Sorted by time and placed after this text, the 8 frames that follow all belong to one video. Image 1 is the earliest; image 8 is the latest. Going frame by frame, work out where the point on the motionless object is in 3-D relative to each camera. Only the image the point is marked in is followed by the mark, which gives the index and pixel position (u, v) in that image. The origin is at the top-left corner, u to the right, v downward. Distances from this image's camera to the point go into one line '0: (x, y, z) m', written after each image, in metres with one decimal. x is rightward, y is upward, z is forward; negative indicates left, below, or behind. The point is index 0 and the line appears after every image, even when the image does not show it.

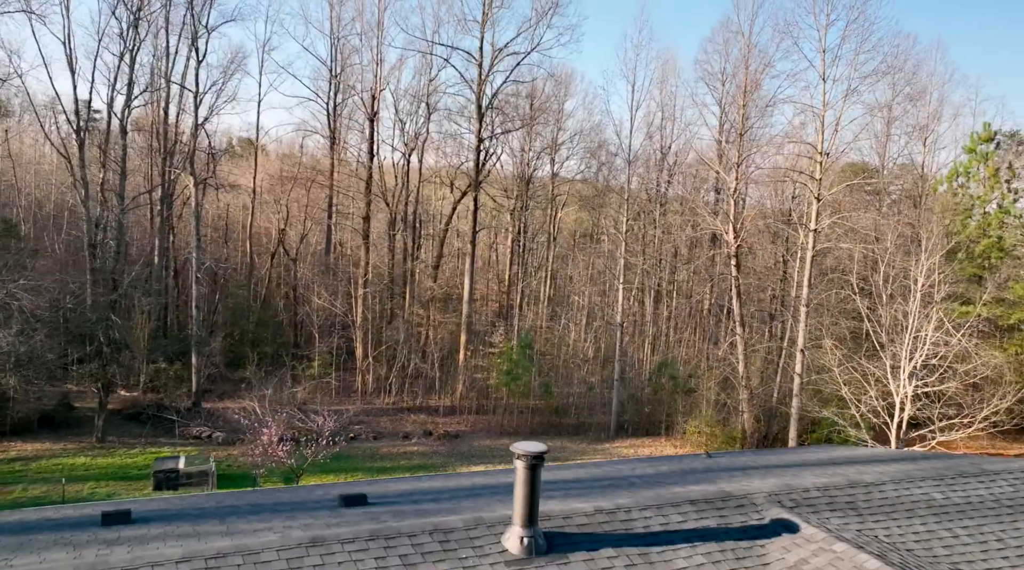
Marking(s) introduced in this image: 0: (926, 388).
0: (+8.0, -2.0, +15.7) m
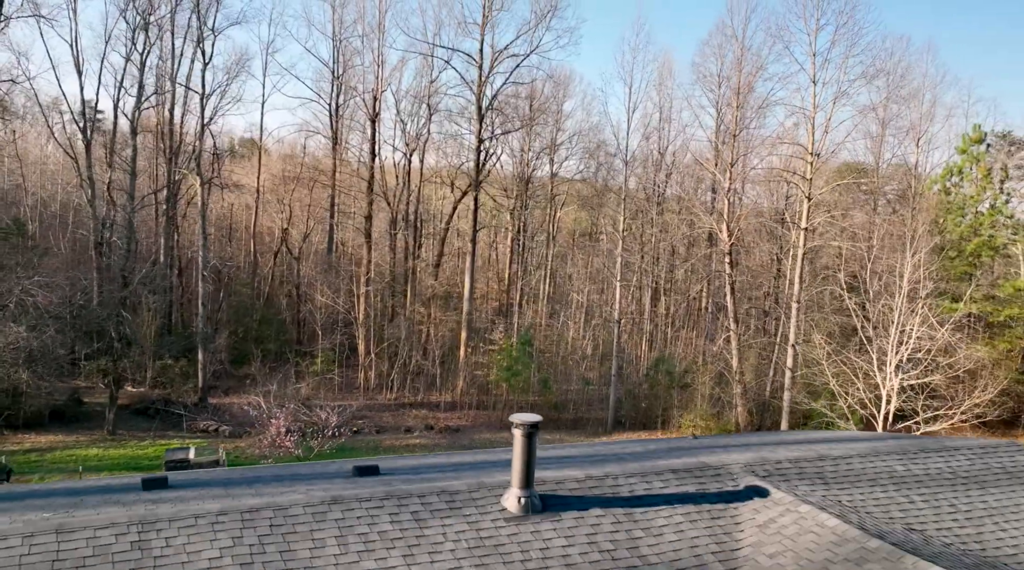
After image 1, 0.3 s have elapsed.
0: (+7.9, -1.9, +16.3) m
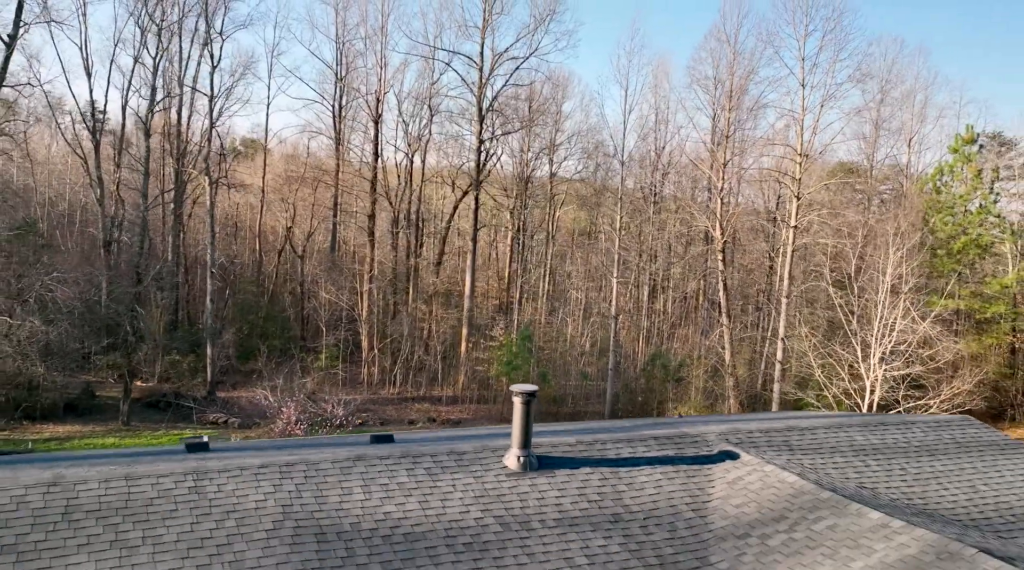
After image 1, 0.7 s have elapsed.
0: (+7.9, -1.8, +17.0) m
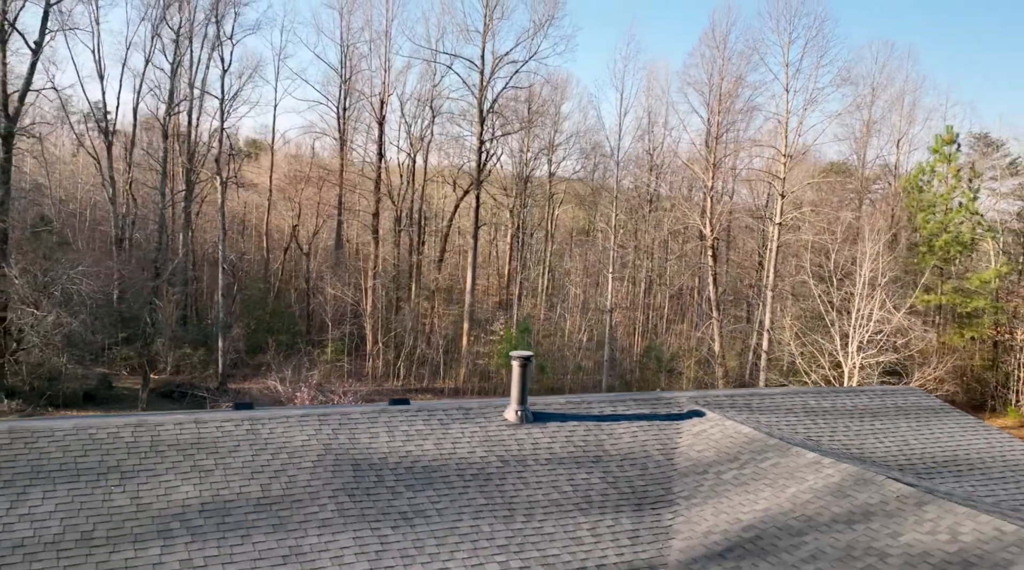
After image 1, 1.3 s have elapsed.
0: (+7.9, -1.7, +18.1) m
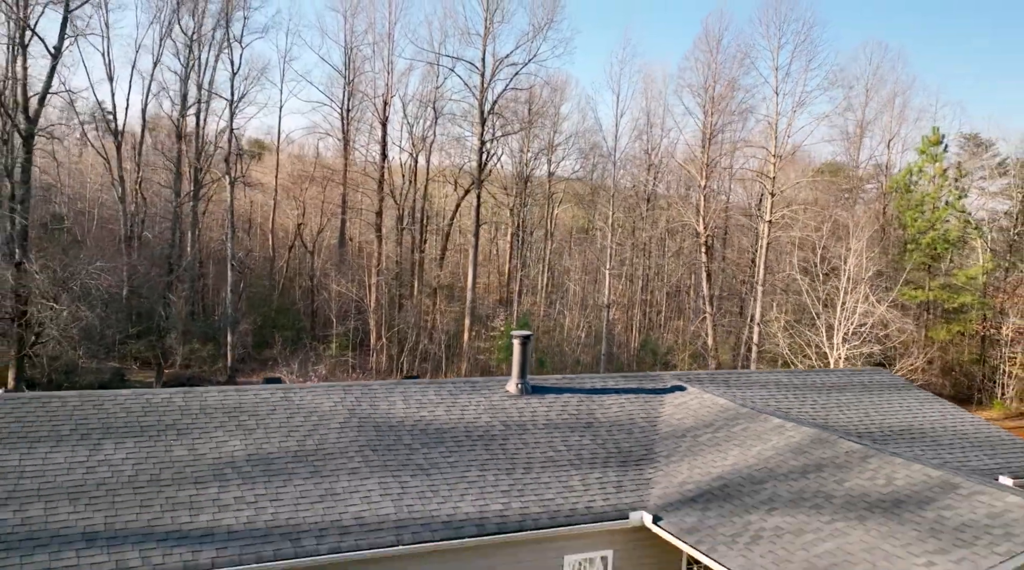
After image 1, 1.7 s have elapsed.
0: (+7.9, -1.5, +19.0) m
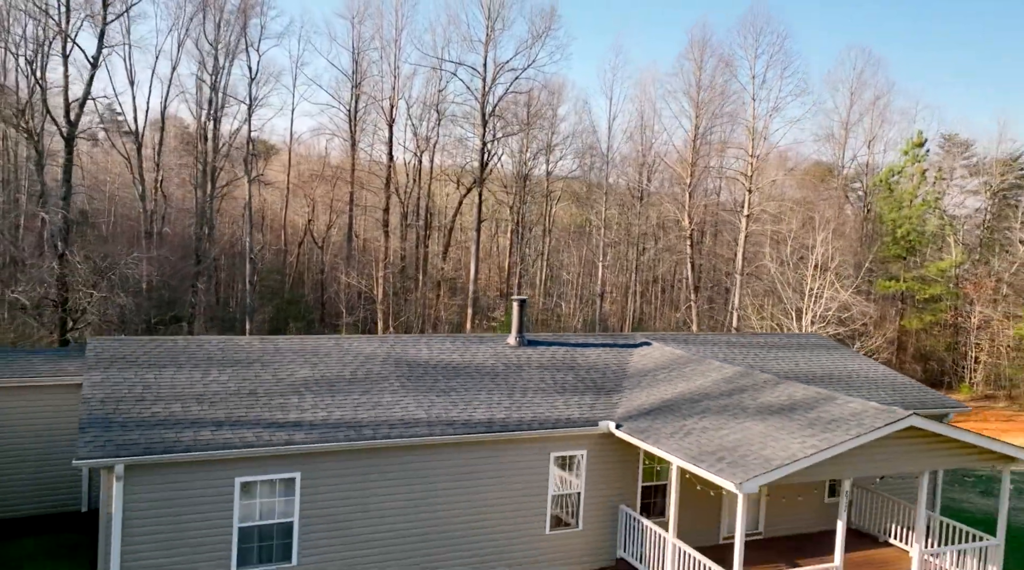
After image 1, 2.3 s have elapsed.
0: (+7.9, -1.2, +21.0) m
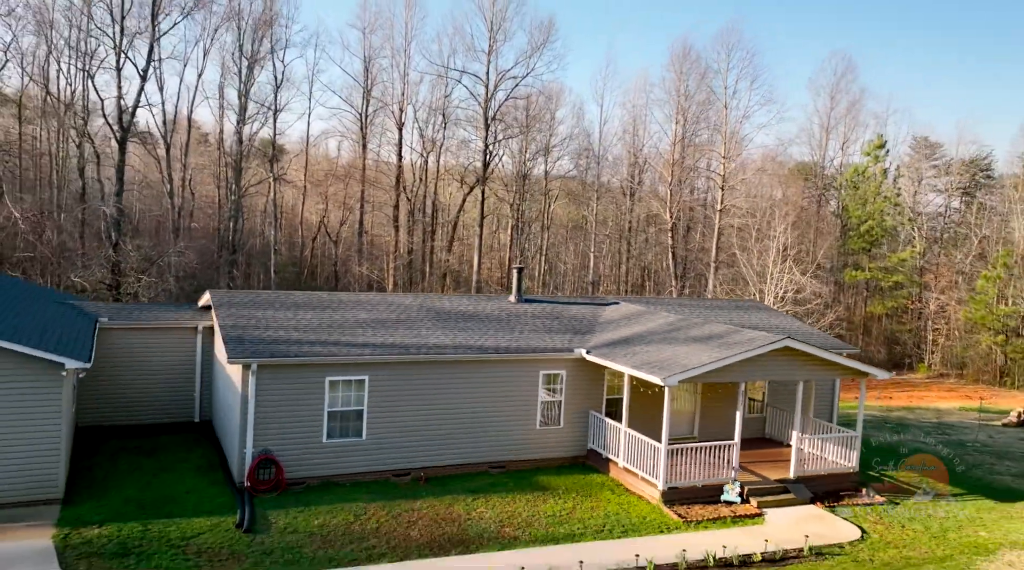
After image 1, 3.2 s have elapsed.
0: (+7.9, -0.8, +24.2) m
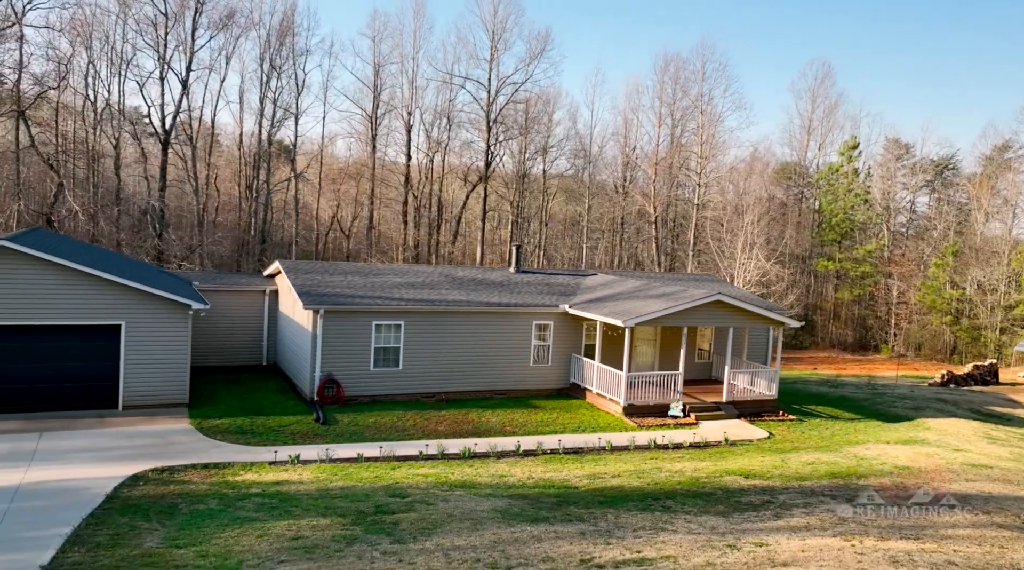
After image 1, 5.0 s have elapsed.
0: (+7.9, -0.3, +27.5) m
